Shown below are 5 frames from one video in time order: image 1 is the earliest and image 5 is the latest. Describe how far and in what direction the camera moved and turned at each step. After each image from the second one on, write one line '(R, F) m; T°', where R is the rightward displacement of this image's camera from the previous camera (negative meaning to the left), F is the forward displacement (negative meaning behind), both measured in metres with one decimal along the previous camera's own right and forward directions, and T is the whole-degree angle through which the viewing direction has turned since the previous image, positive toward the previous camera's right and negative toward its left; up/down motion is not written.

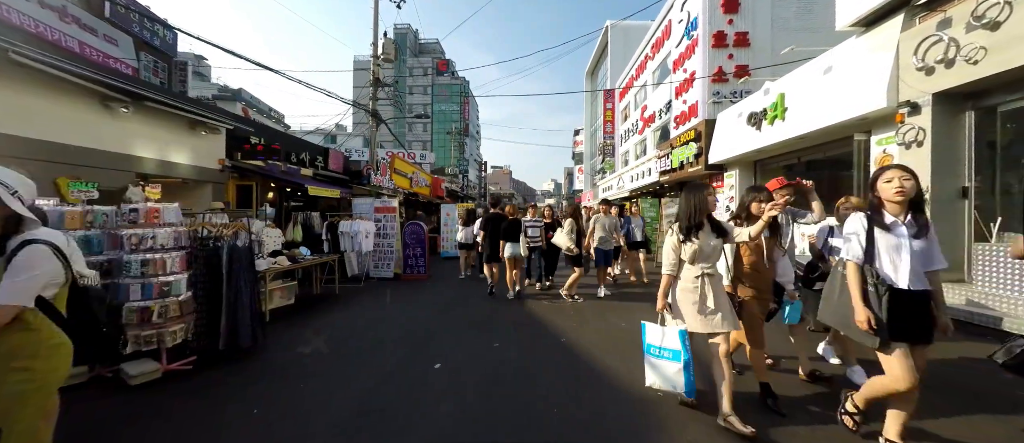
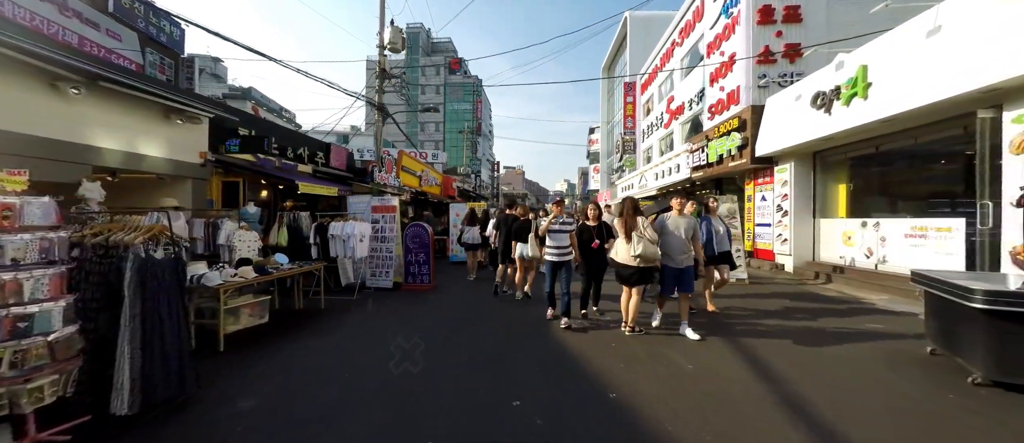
(-0.1, +1.3) m; -2°
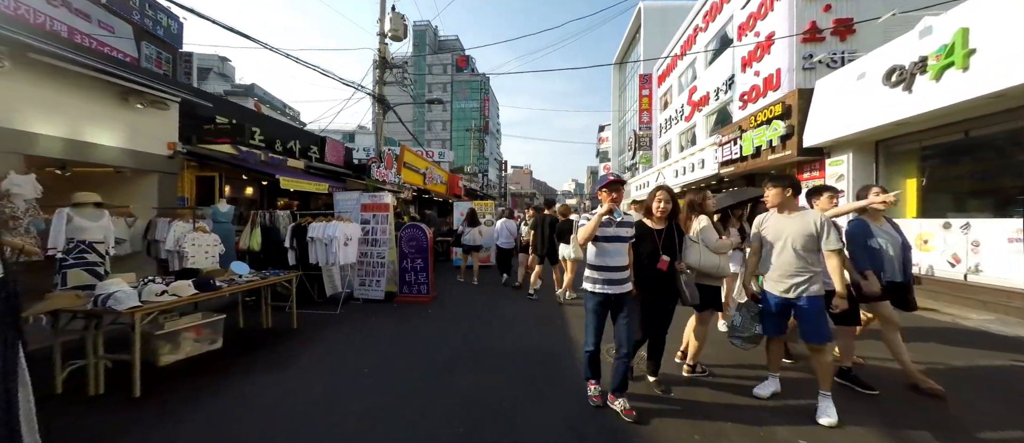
(-0.1, +1.2) m; -1°
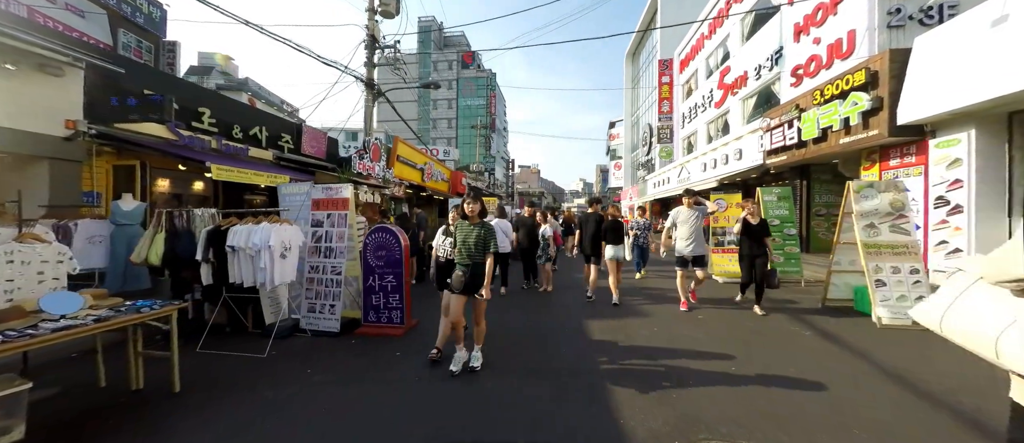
(0.0, +1.9) m; -1°
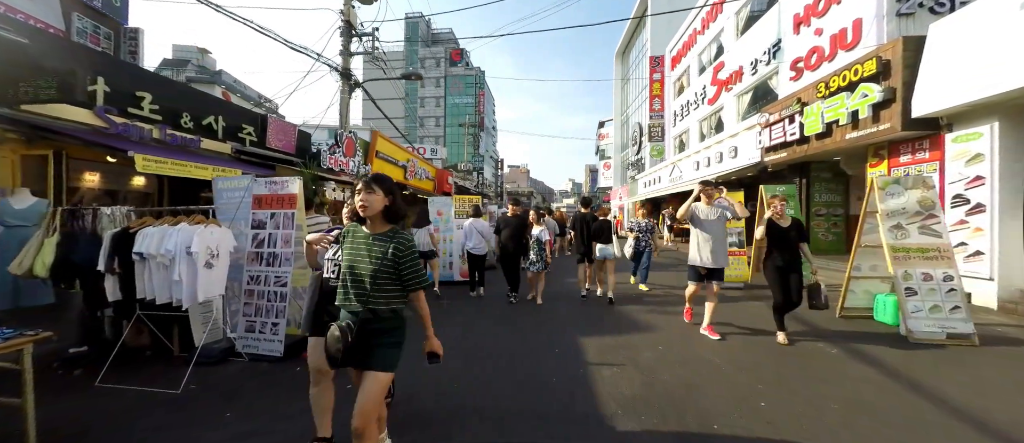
(+0.1, +0.7) m; +2°
